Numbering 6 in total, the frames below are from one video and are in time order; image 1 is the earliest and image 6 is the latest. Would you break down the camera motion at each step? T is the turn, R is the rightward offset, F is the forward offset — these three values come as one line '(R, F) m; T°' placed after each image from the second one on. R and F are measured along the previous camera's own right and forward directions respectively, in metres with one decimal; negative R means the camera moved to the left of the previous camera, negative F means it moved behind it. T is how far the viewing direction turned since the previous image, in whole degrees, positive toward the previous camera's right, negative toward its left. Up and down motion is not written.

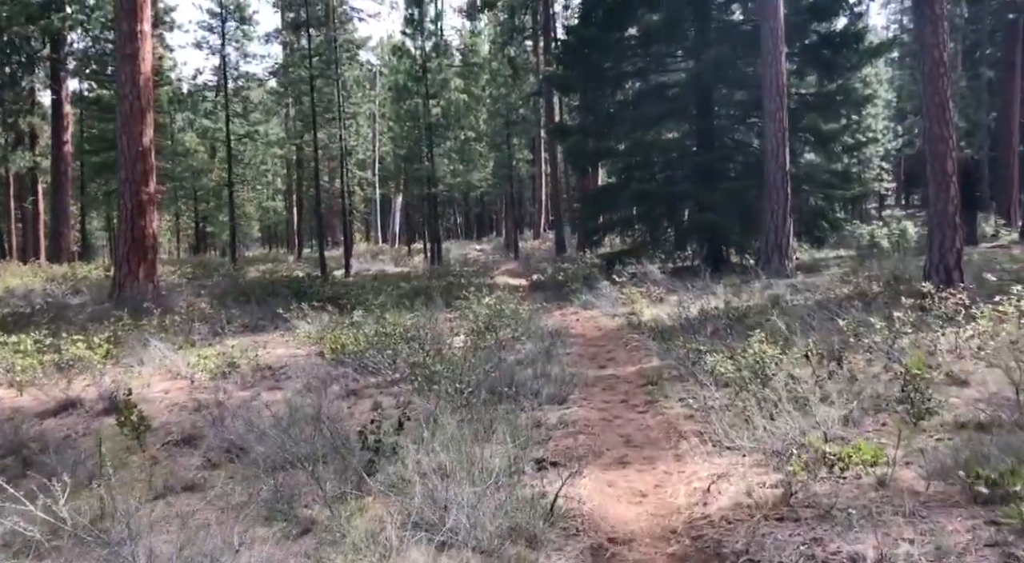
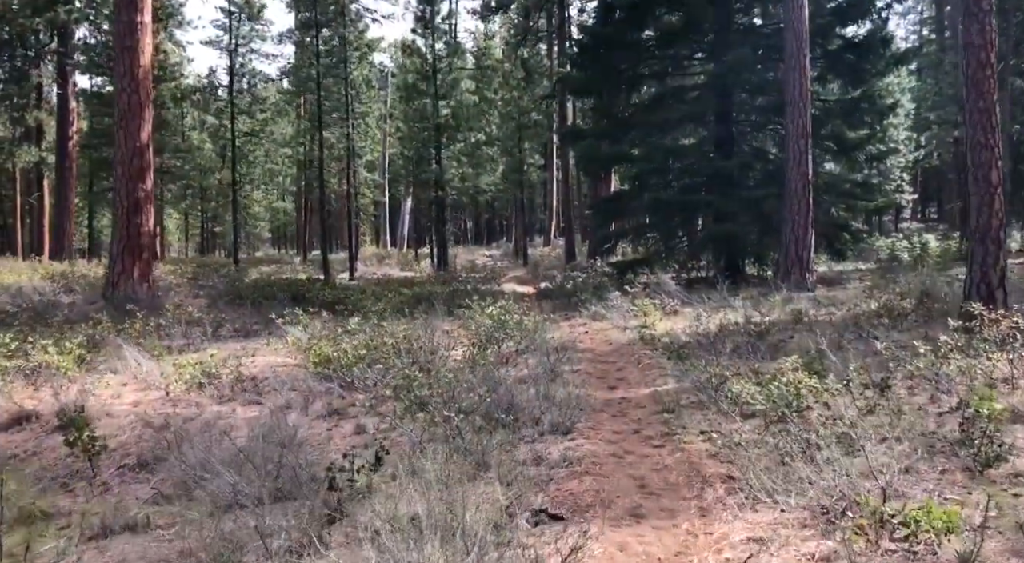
(+0.1, +1.0) m; -1°
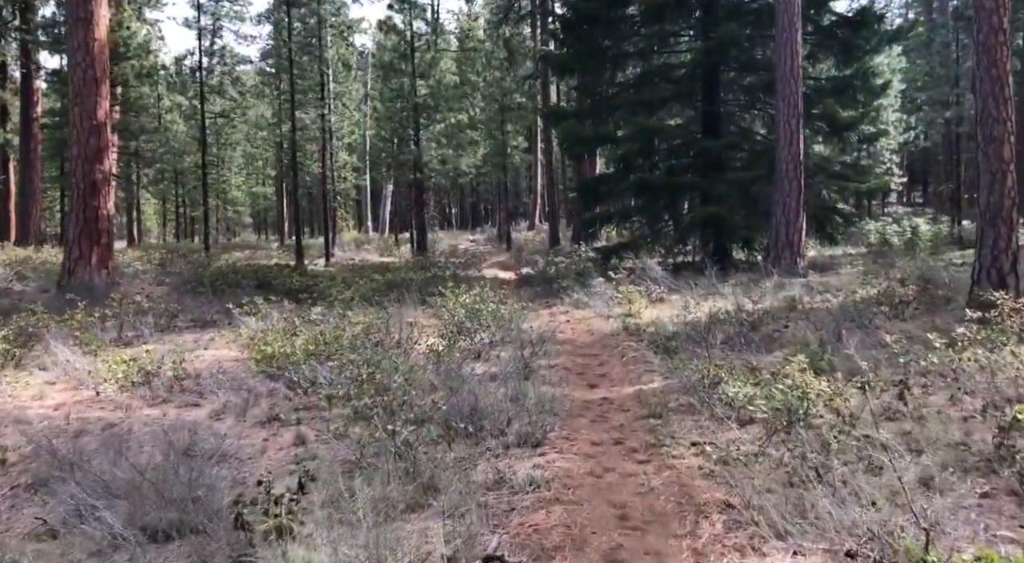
(+0.2, +1.0) m; +1°
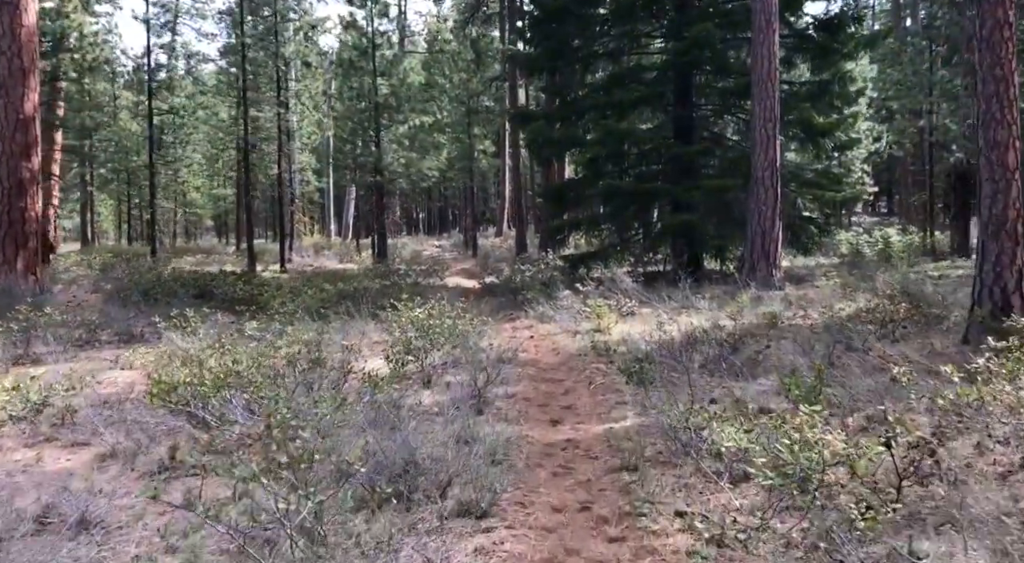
(+0.1, +1.3) m; +2°
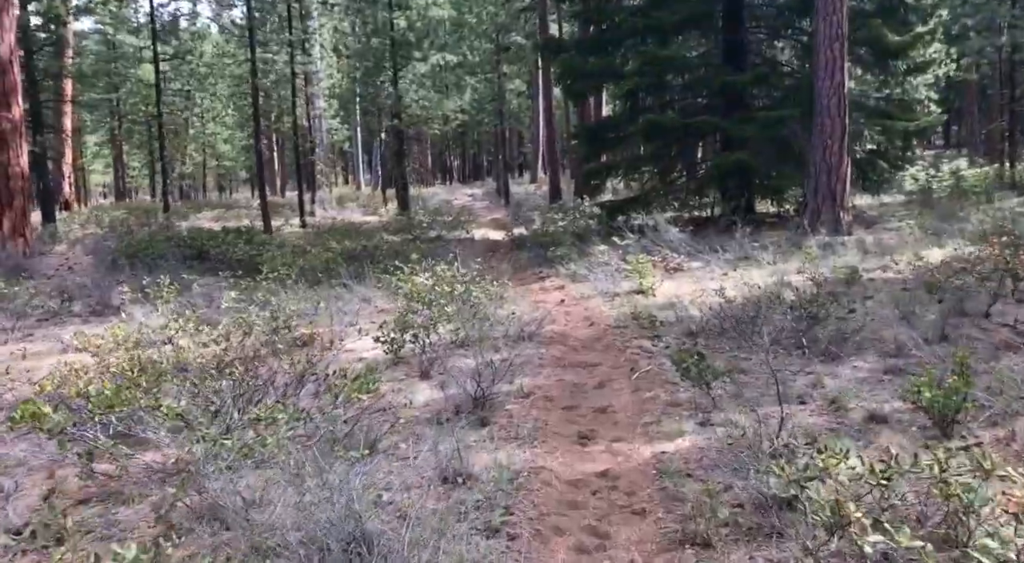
(+0.2, +2.2) m; -2°
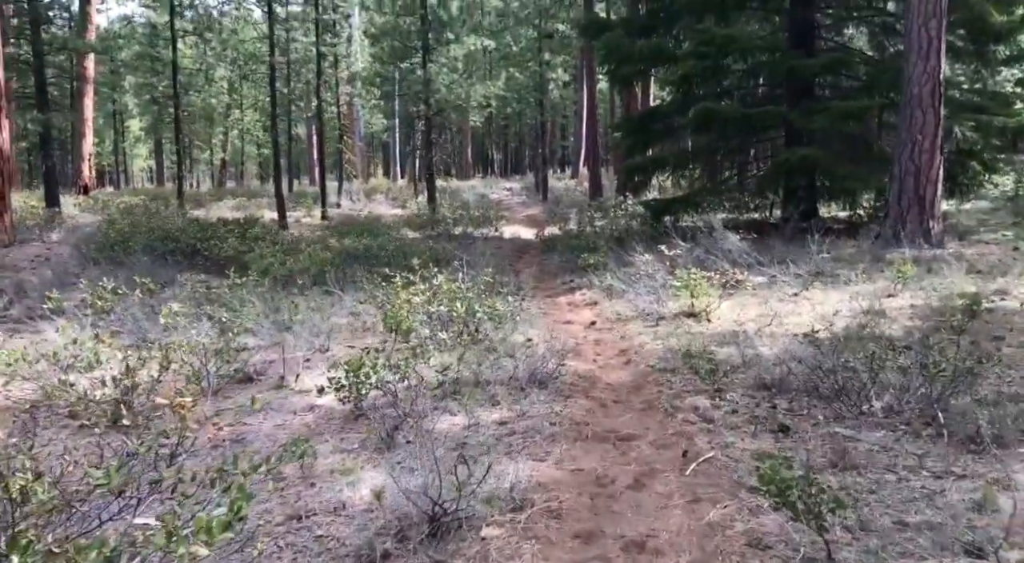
(+0.2, +2.5) m; -2°
